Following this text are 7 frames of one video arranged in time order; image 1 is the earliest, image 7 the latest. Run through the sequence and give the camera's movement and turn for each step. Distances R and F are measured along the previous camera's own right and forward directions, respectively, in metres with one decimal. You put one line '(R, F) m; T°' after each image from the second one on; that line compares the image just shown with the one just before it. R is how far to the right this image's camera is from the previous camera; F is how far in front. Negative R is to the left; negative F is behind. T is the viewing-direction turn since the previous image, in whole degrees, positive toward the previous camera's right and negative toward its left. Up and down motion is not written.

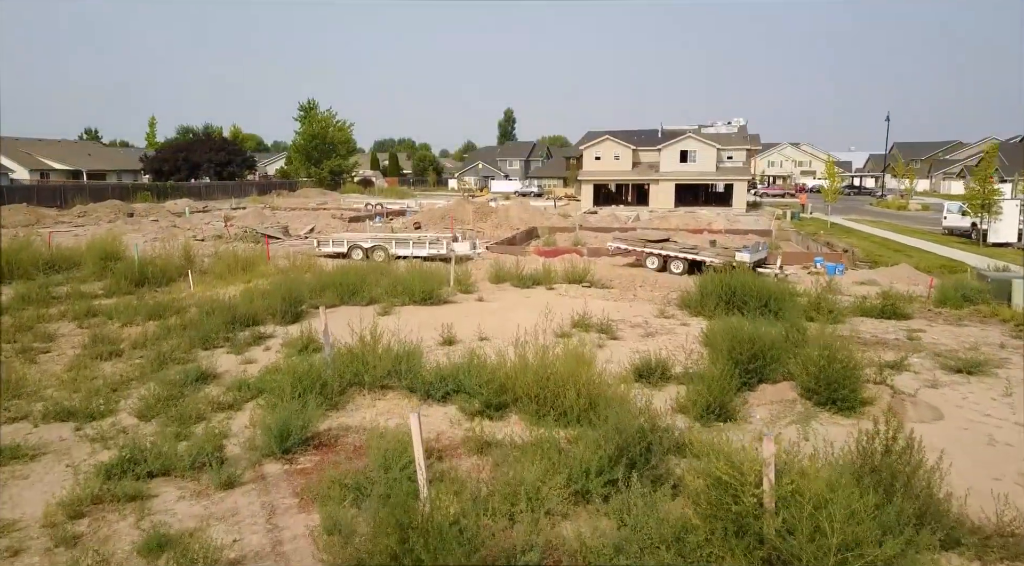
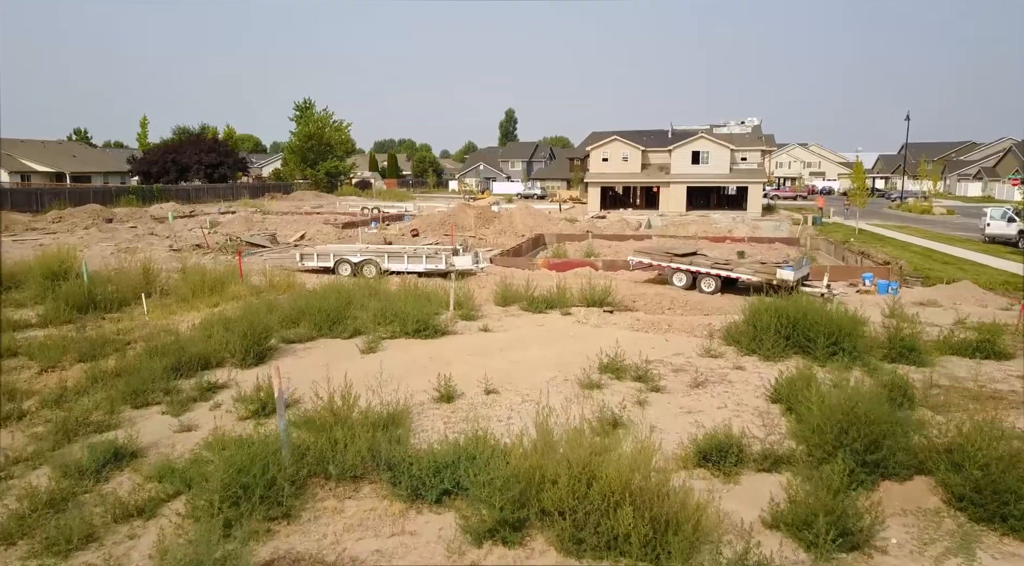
(-0.2, +2.2) m; 0°
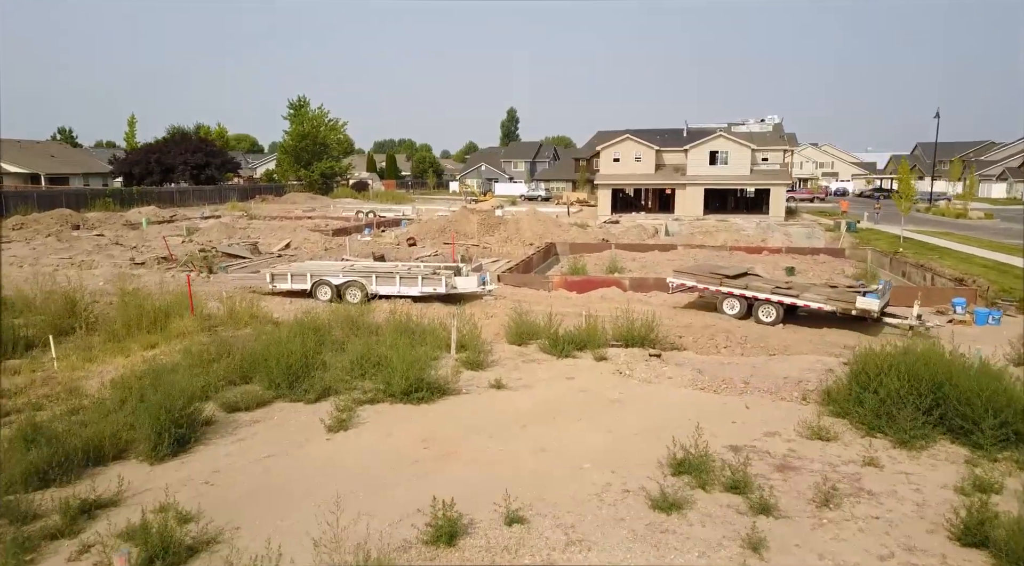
(-0.3, +2.9) m; 0°
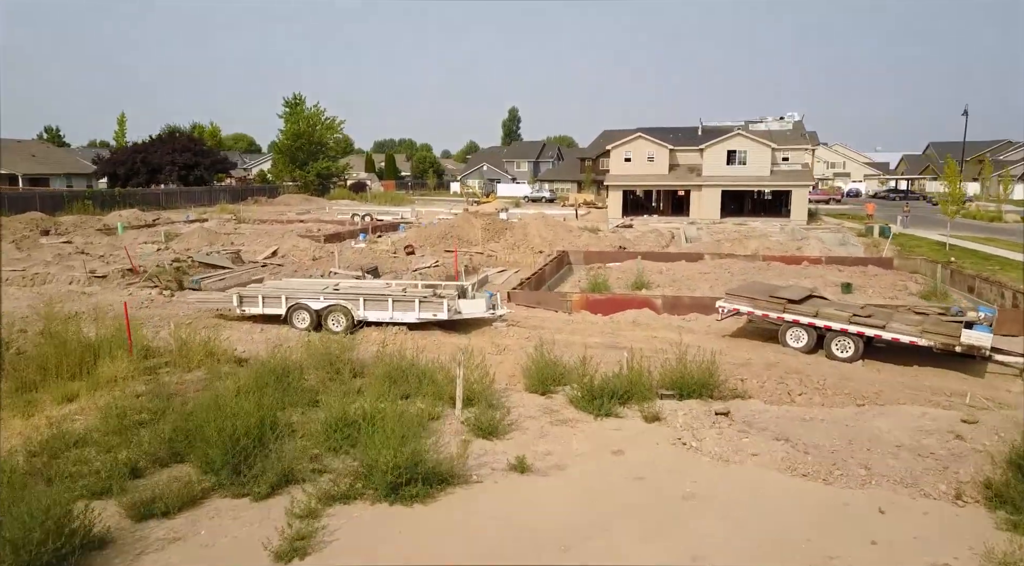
(-0.3, +2.4) m; 0°
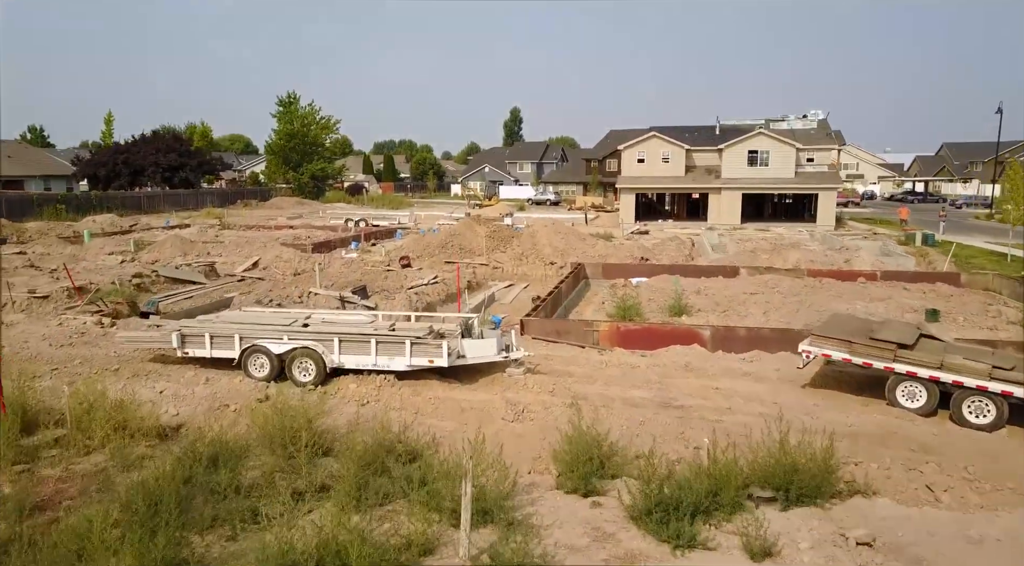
(-0.3, +2.7) m; 0°
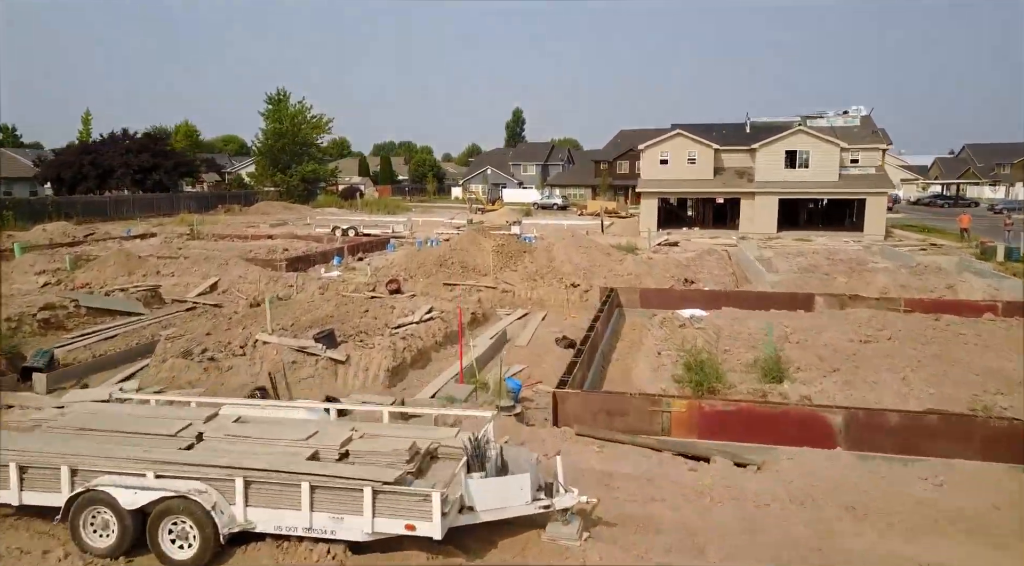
(-0.3, +4.1) m; 0°
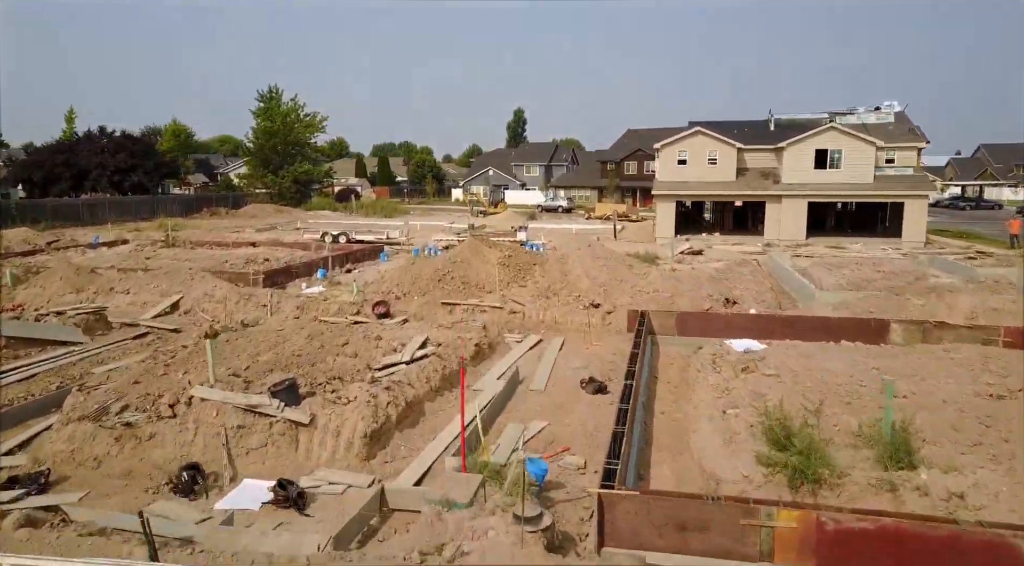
(-0.2, +2.7) m; 0°
